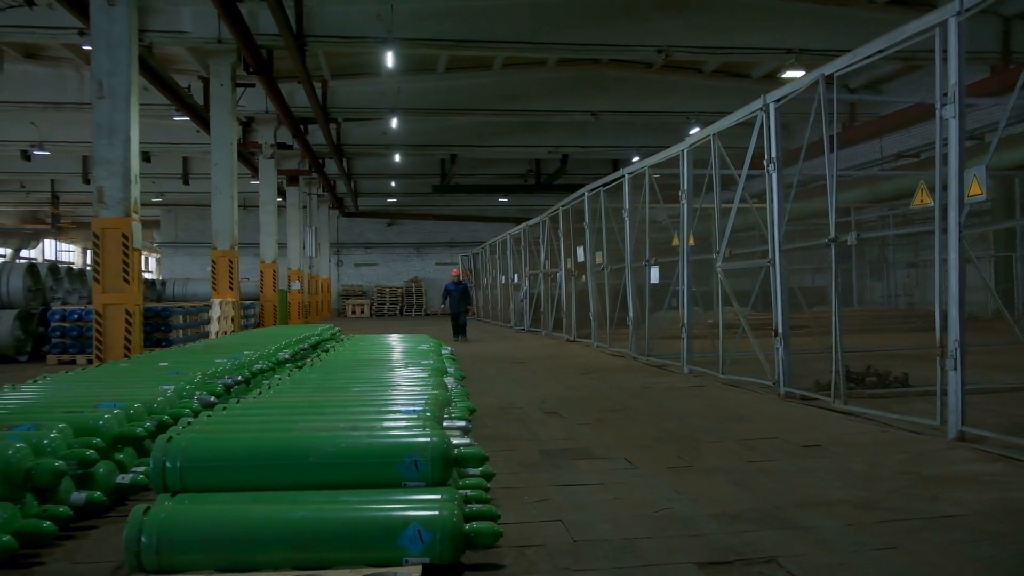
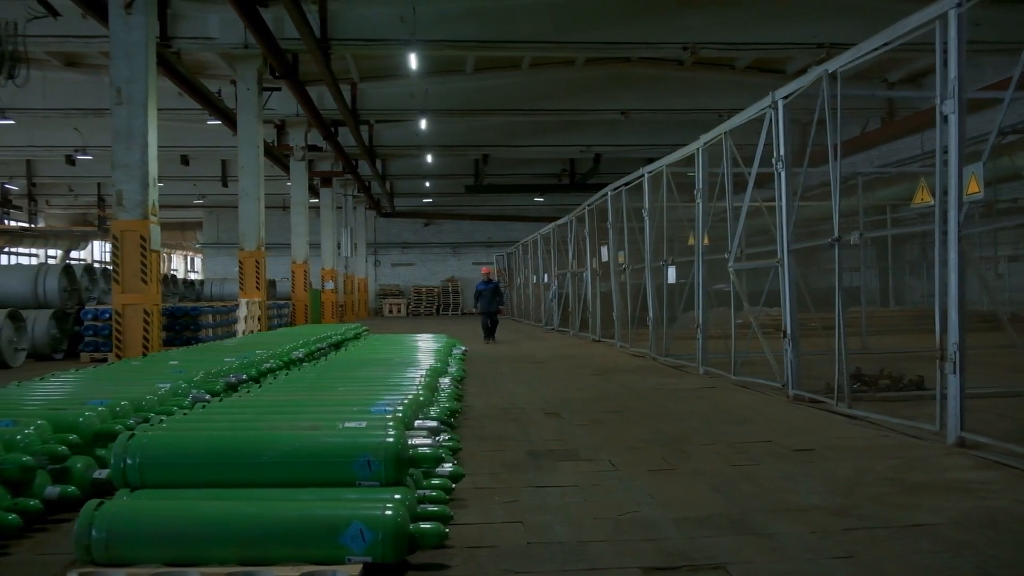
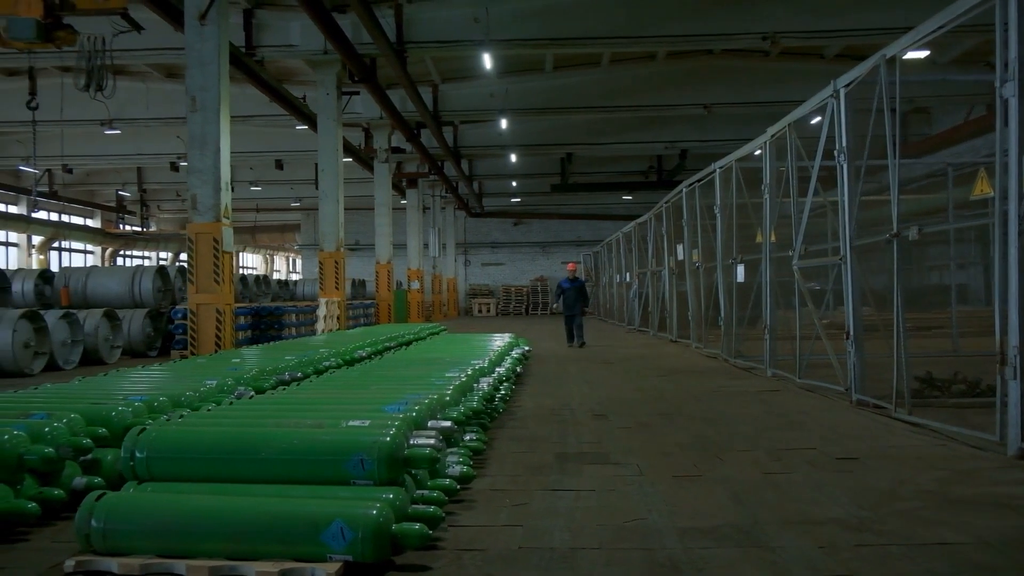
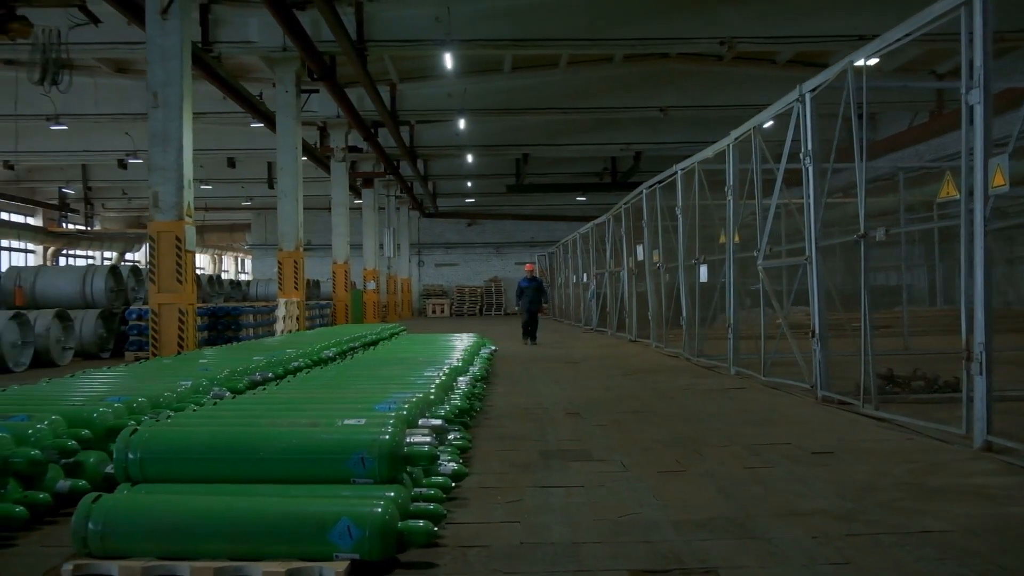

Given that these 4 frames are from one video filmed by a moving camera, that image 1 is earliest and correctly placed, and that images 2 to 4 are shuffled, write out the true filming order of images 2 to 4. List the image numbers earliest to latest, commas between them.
2, 4, 3
